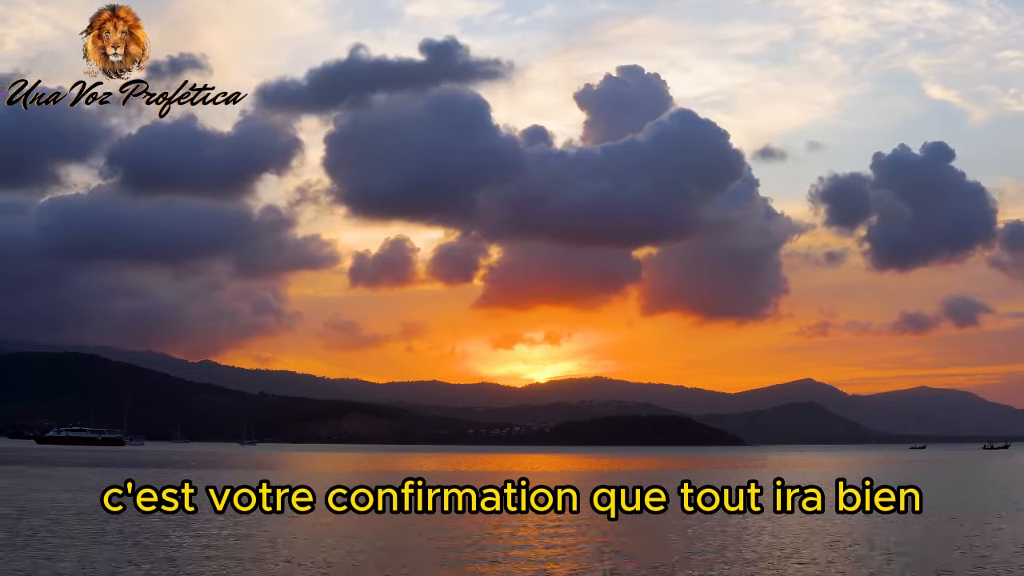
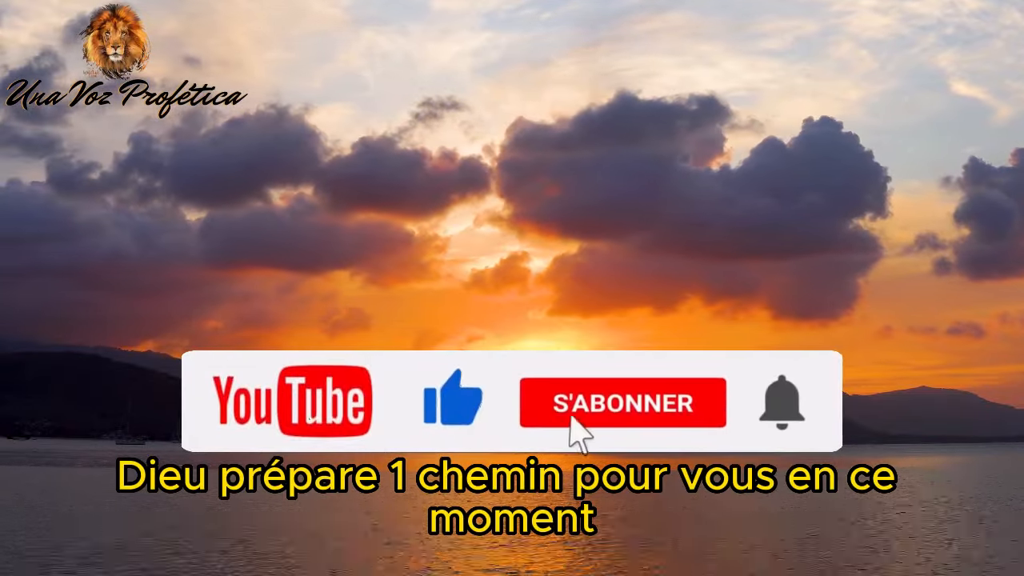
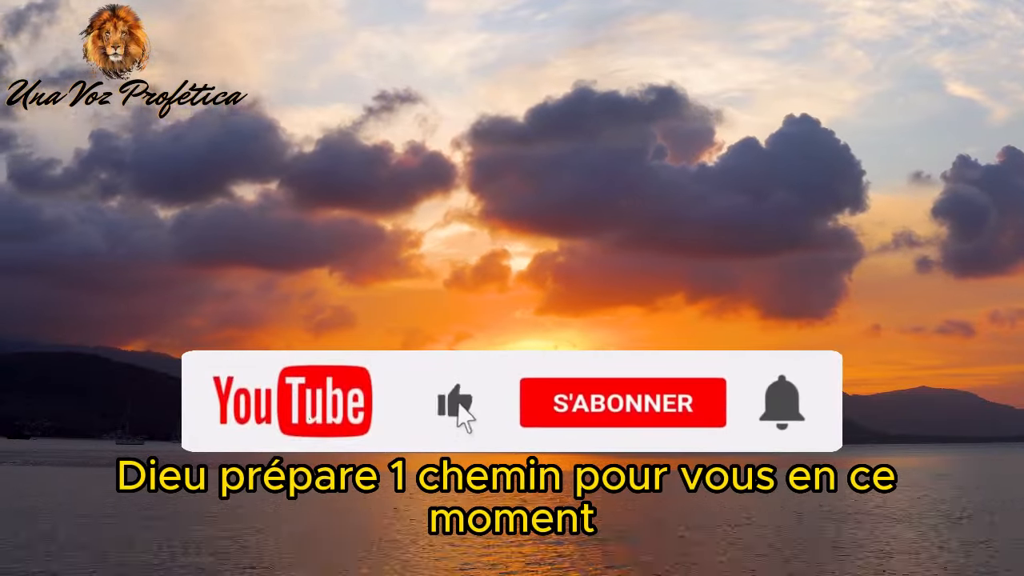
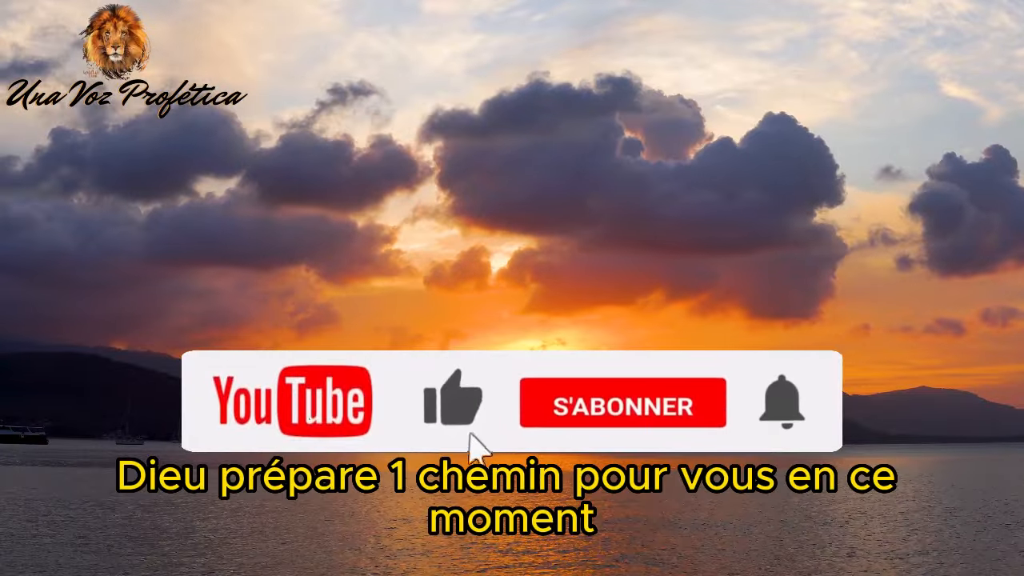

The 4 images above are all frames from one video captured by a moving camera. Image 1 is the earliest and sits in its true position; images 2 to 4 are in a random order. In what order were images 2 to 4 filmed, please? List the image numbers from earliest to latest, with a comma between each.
4, 3, 2
